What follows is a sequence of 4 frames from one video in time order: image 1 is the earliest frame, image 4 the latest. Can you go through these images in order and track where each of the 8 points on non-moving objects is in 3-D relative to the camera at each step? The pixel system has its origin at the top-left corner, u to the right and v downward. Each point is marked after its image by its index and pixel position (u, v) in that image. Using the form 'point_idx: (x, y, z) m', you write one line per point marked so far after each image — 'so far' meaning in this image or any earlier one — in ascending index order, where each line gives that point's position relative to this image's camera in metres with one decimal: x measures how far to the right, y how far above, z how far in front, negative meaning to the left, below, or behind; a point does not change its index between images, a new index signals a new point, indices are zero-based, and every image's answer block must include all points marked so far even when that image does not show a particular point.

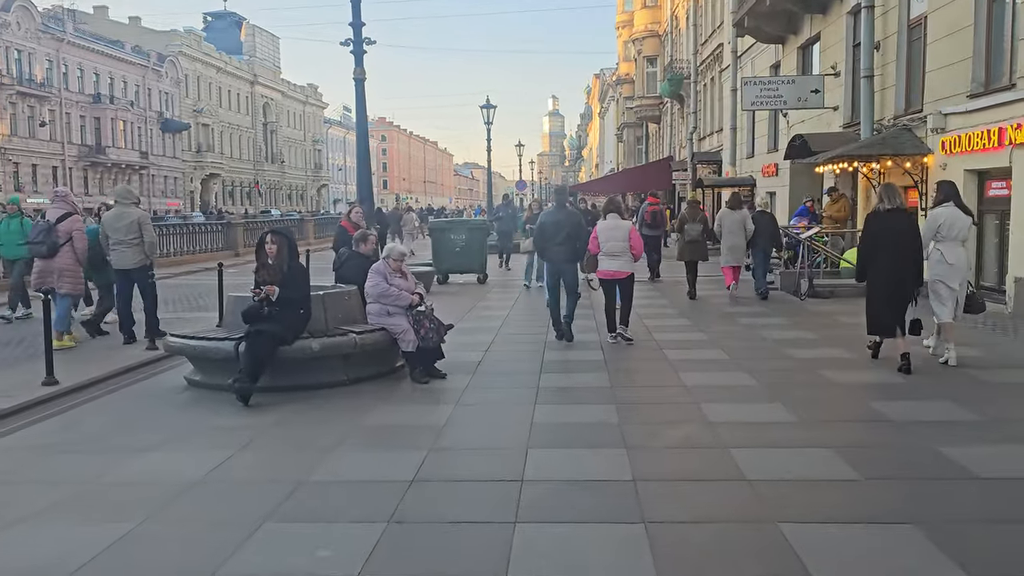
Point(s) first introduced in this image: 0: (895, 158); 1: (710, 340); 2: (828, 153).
0: (+6.8, +2.3, +14.6) m
1: (+2.5, -0.6, +10.7) m
2: (+6.2, +2.6, +16.1) m
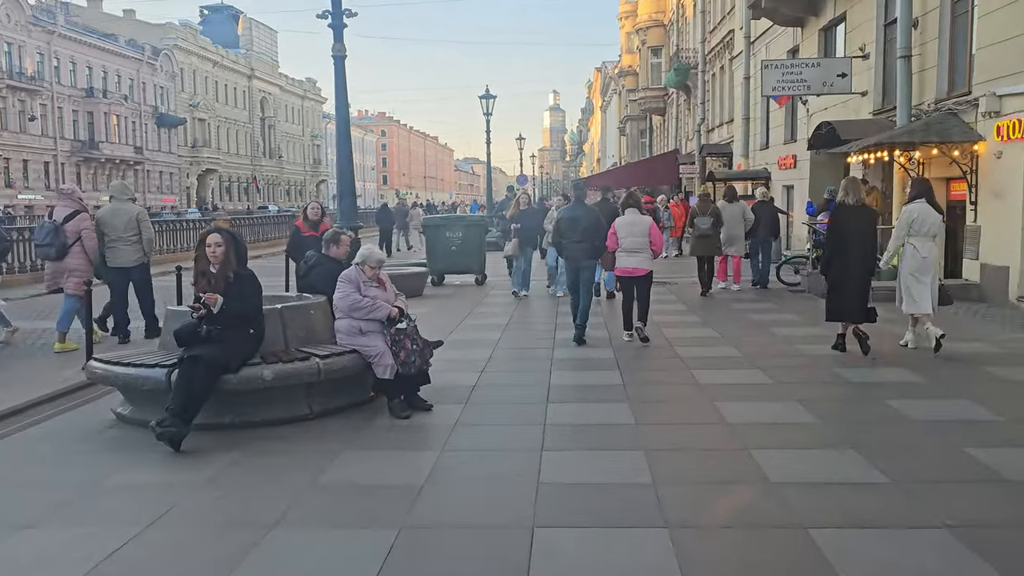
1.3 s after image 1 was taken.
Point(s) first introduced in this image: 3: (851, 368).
0: (+6.8, +2.2, +13.1) m
1: (+2.6, -0.7, +9.2) m
2: (+6.2, +2.6, +14.6) m
3: (+3.4, -0.8, +8.4) m
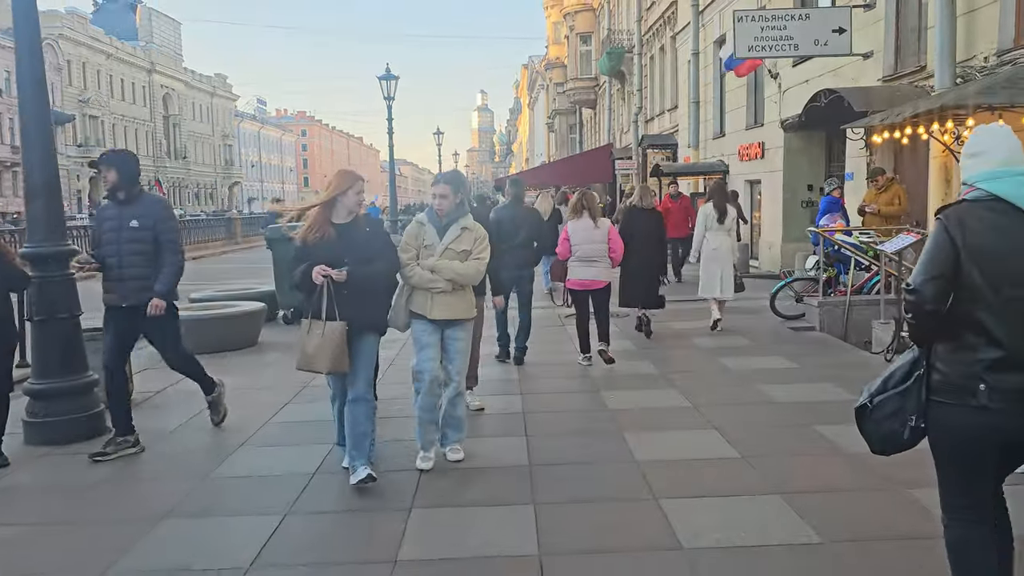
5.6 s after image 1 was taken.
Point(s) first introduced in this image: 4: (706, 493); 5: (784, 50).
0: (+5.4, +1.8, +8.7) m
1: (+1.5, -1.2, +4.4) m
2: (+4.6, +2.2, +10.1) m
3: (+2.5, -1.2, +3.6) m
4: (+1.1, -1.2, +4.7) m
5: (+4.3, +3.8, +13.1) m
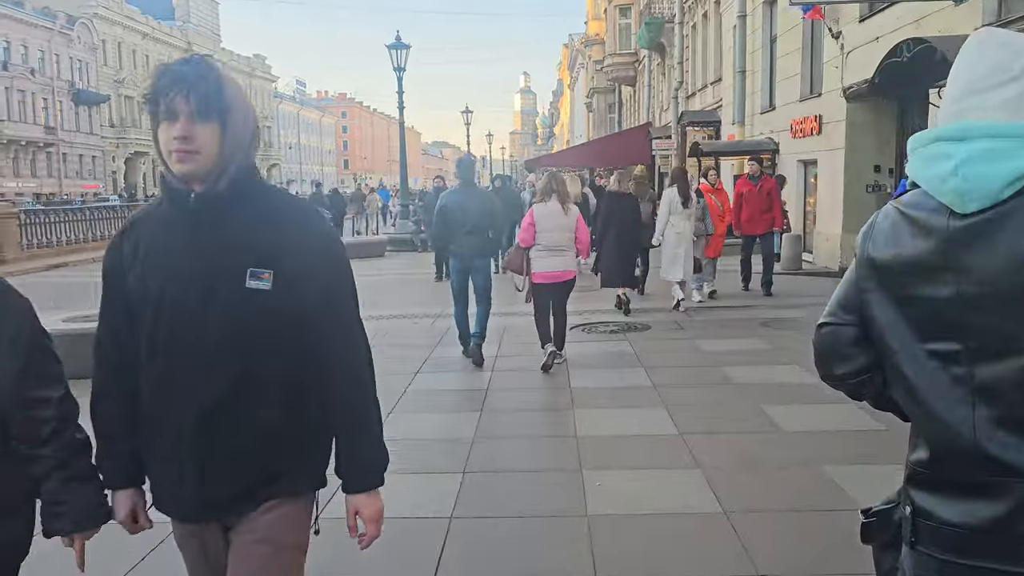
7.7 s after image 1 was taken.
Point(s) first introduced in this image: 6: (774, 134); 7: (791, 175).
0: (+5.1, +1.7, +5.9) m
1: (+1.0, -1.4, +1.9) m
2: (+4.4, +2.0, +7.3) m
3: (+1.9, -1.5, +1.1) m
4: (+0.6, -1.4, +2.2) m
5: (+4.3, +3.7, +10.4) m
6: (+6.0, +3.5, +18.9) m
7: (+5.8, +2.4, +17.3) m
